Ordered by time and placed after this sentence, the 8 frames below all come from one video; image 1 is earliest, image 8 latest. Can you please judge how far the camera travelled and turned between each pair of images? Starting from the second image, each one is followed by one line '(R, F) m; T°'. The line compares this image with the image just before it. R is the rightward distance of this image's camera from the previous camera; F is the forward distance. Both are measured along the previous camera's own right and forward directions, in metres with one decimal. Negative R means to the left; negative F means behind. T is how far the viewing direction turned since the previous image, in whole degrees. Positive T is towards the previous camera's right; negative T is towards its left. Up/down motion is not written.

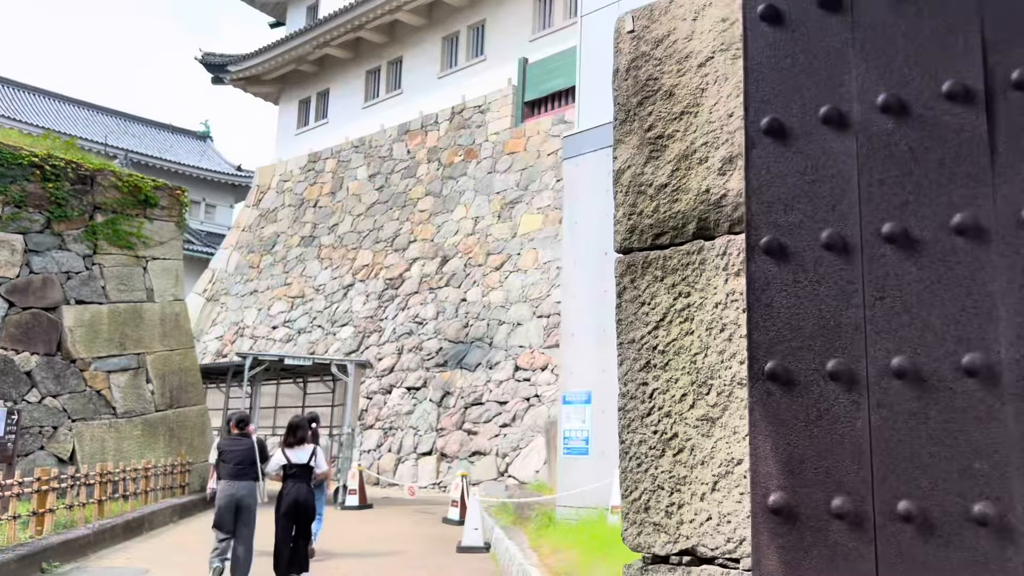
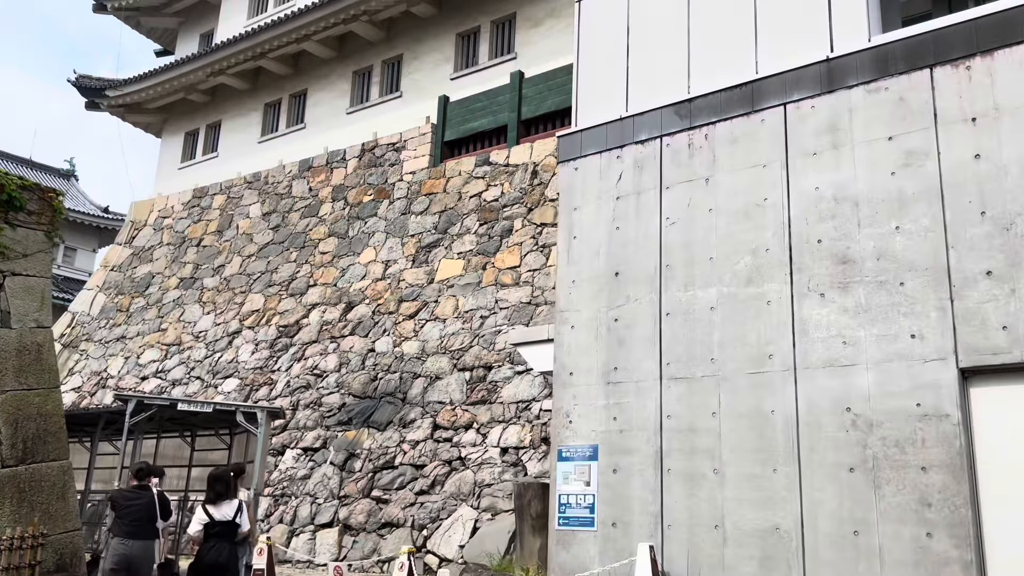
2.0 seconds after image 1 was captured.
(-0.7, +1.4) m; +8°
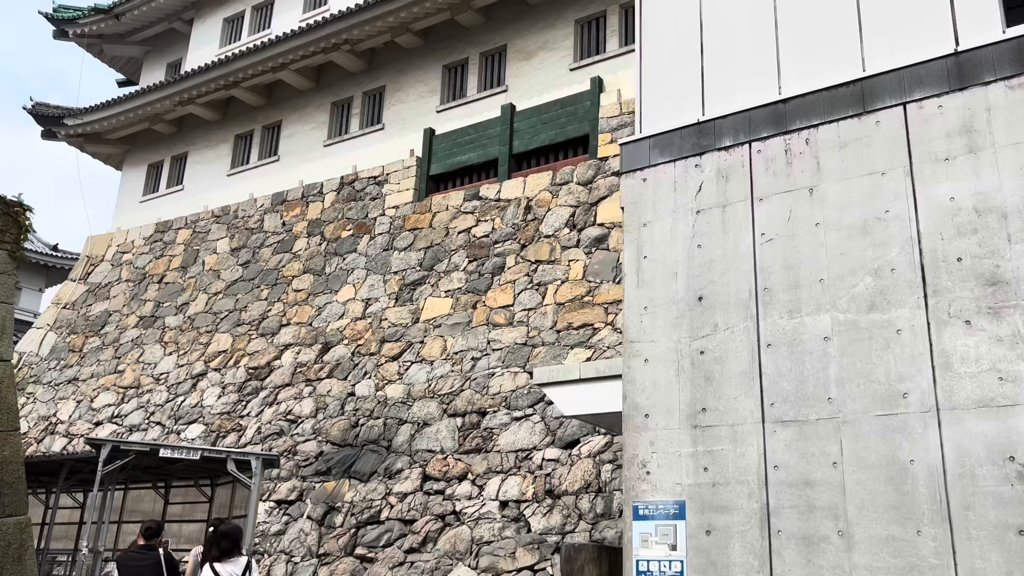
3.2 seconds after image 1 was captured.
(-0.6, +0.8) m; +3°
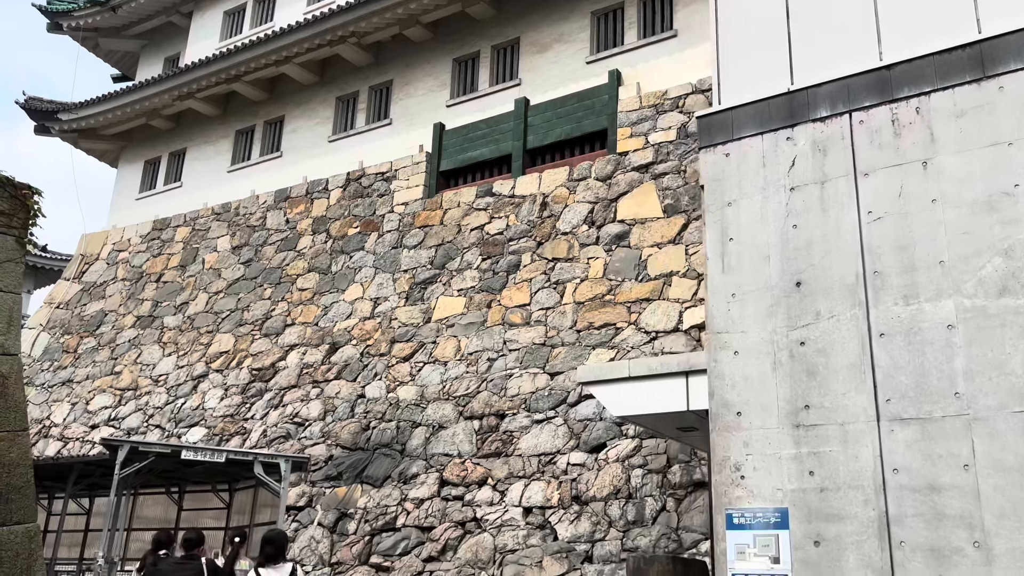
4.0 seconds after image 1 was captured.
(-0.4, +0.5) m; +1°
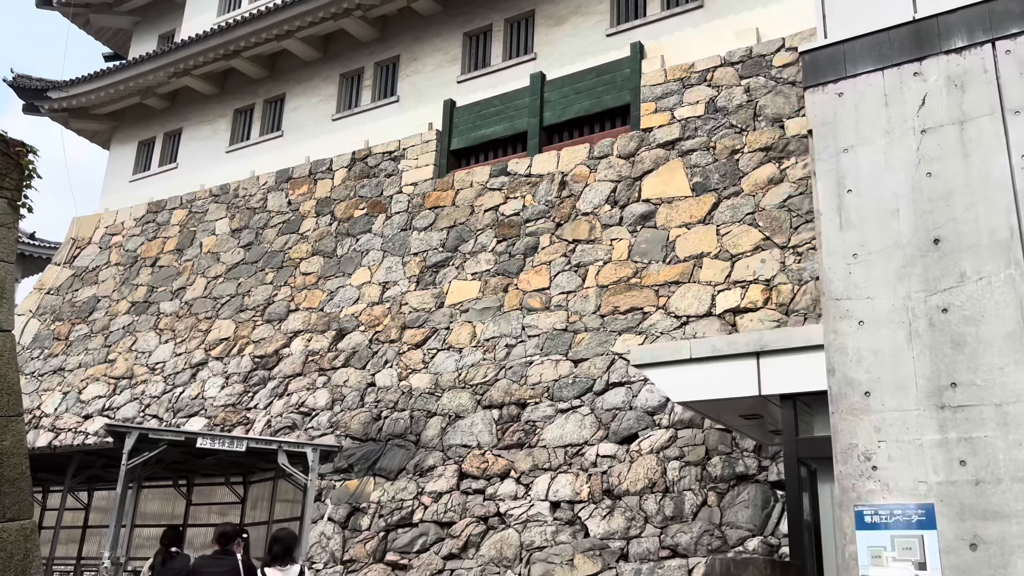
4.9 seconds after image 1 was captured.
(-0.4, +0.6) m; +1°
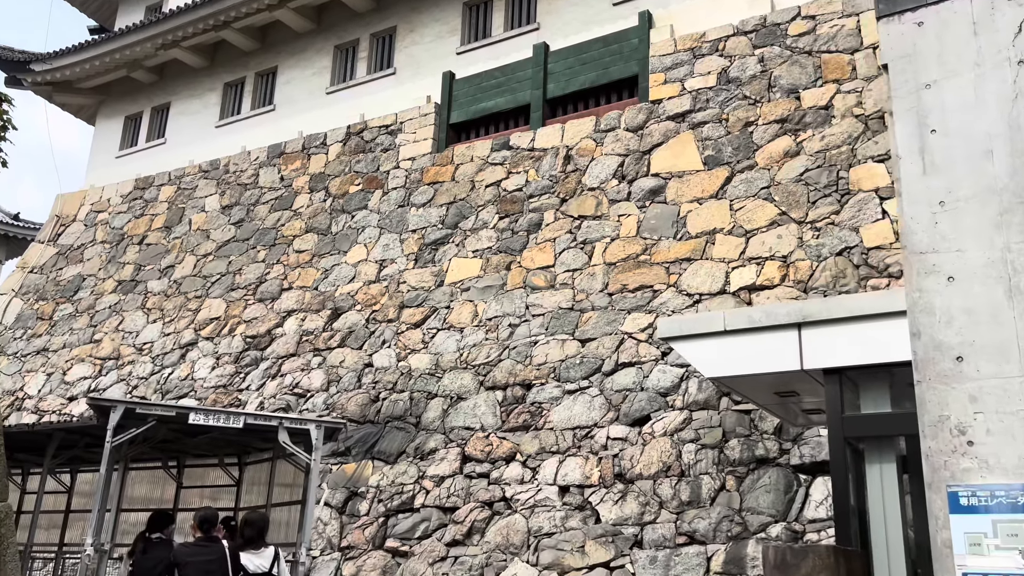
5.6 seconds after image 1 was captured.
(-0.2, +0.5) m; +1°
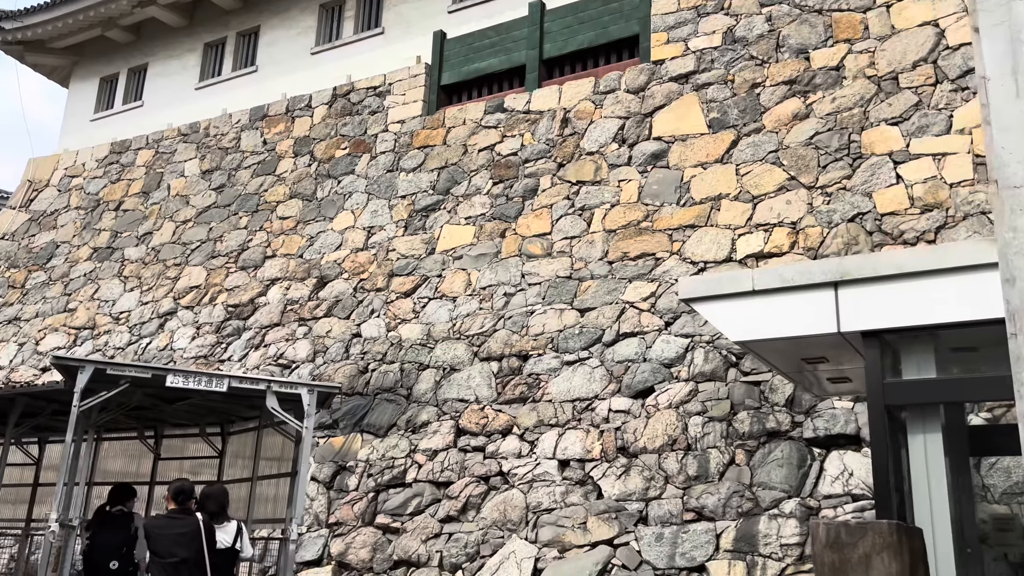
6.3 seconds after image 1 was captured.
(-0.2, +0.5) m; +1°
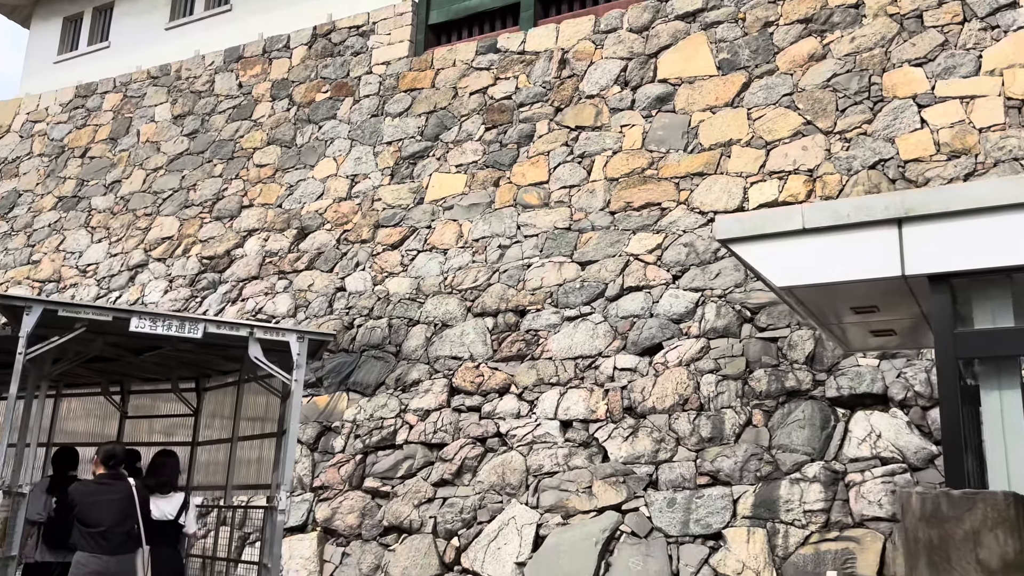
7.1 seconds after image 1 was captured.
(-0.2, +0.6) m; +2°
